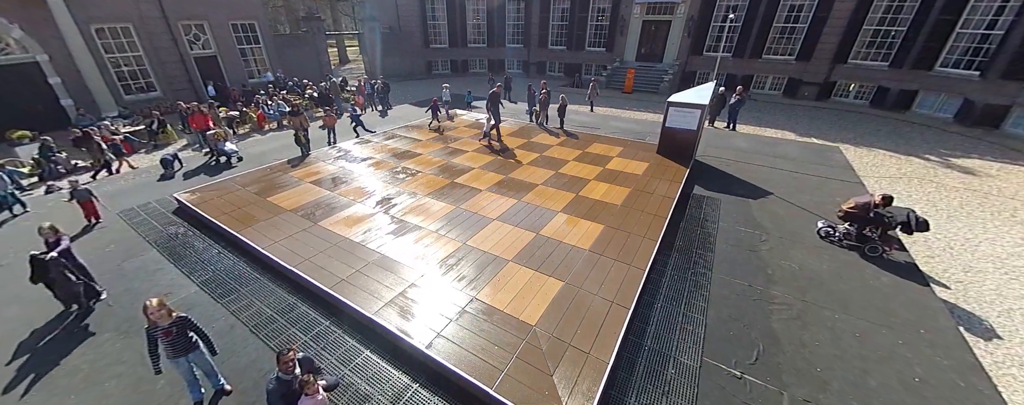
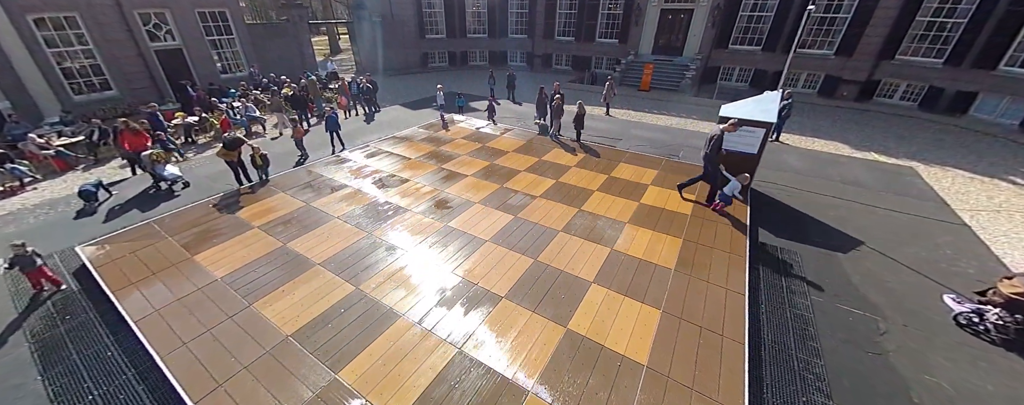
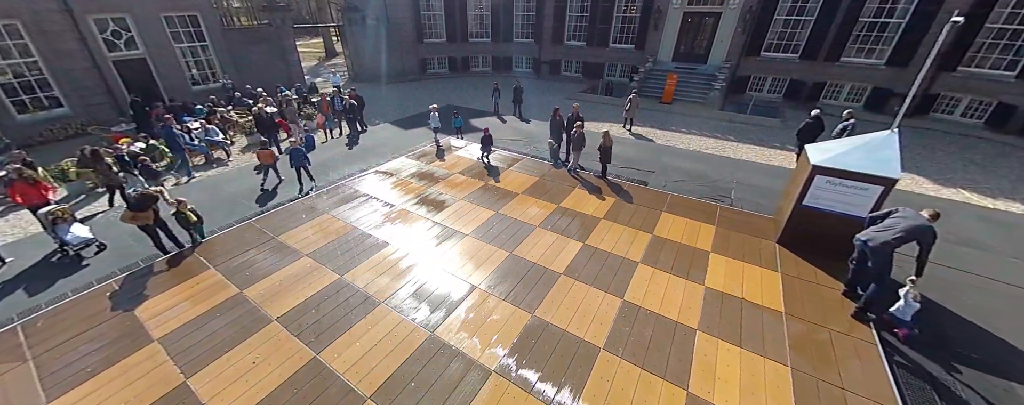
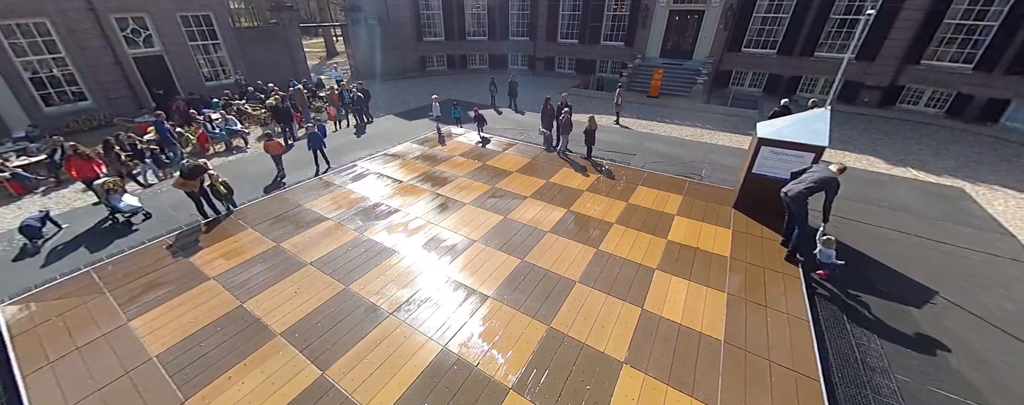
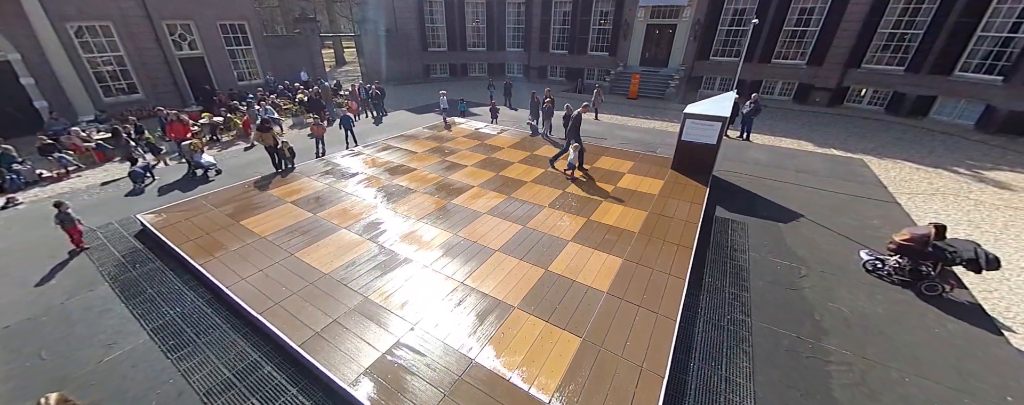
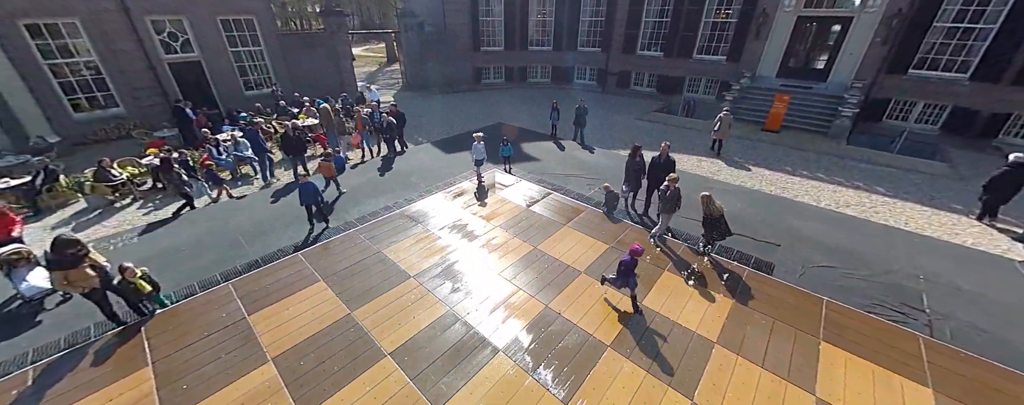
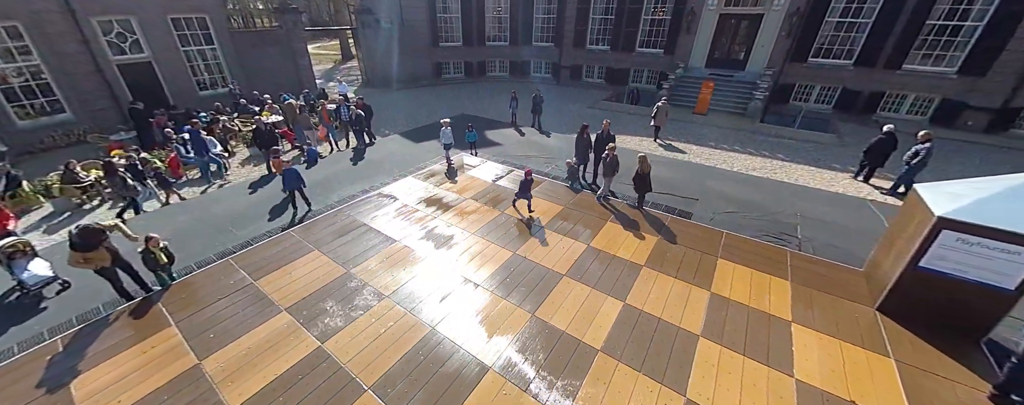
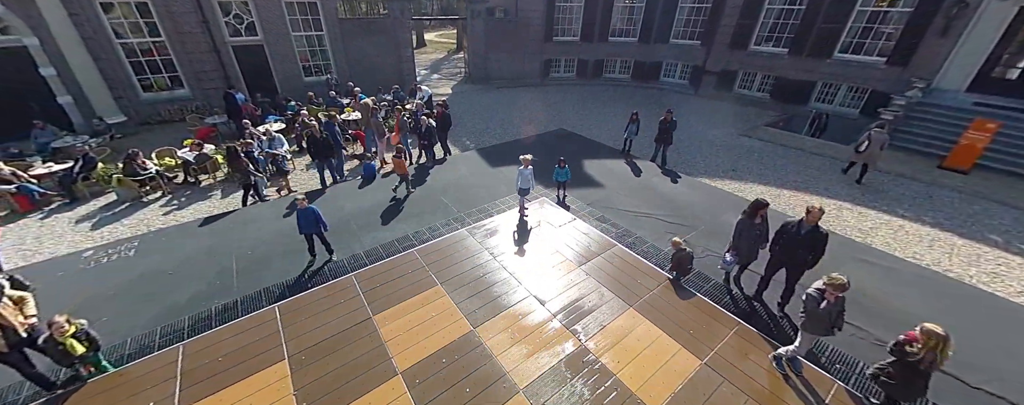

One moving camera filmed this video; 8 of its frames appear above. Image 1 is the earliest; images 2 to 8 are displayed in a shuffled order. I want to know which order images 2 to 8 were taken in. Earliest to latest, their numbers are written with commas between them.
5, 2, 4, 3, 7, 6, 8
